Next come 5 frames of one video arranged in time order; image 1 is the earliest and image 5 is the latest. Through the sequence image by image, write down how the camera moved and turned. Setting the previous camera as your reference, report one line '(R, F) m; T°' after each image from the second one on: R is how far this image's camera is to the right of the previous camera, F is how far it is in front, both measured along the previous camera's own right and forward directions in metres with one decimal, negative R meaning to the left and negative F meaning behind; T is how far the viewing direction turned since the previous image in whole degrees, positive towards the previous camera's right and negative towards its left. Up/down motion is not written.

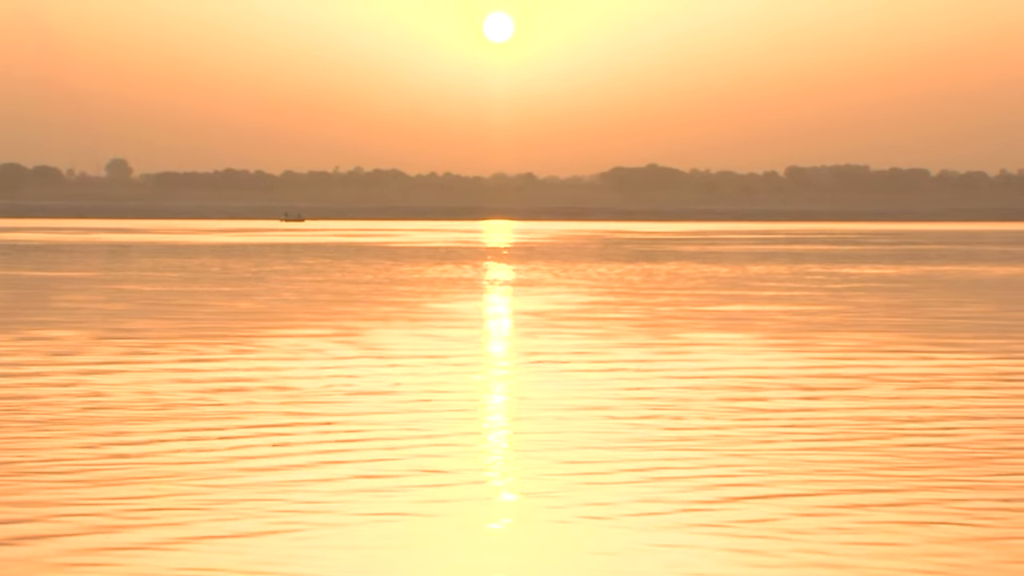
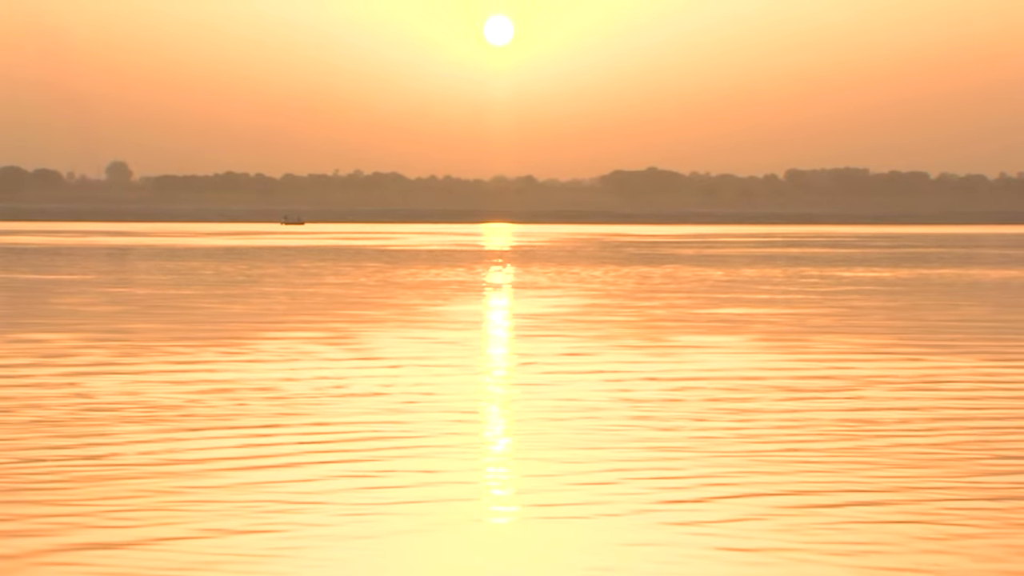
(-1.2, +2.1) m; 0°
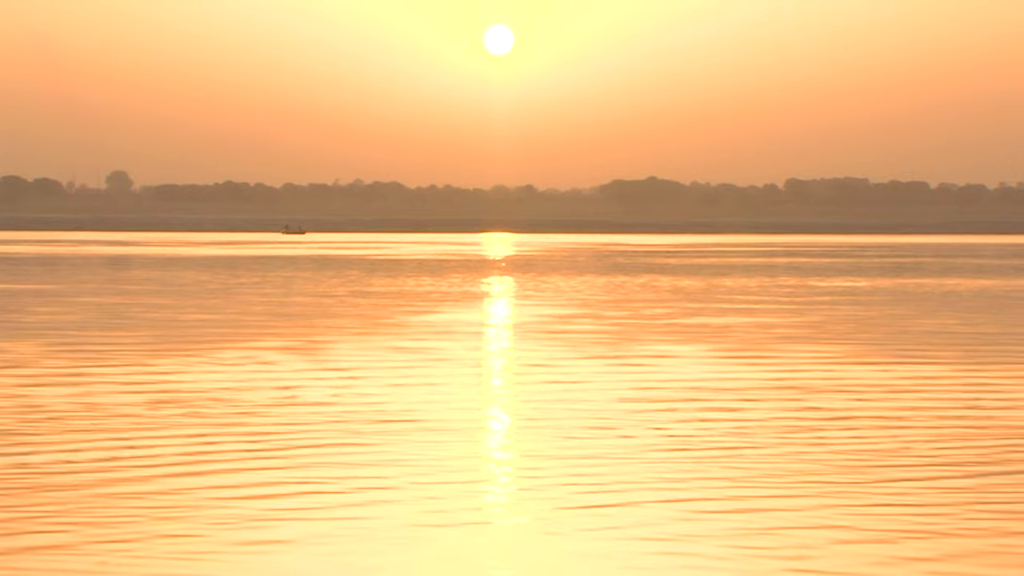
(+0.4, -3.0) m; 0°
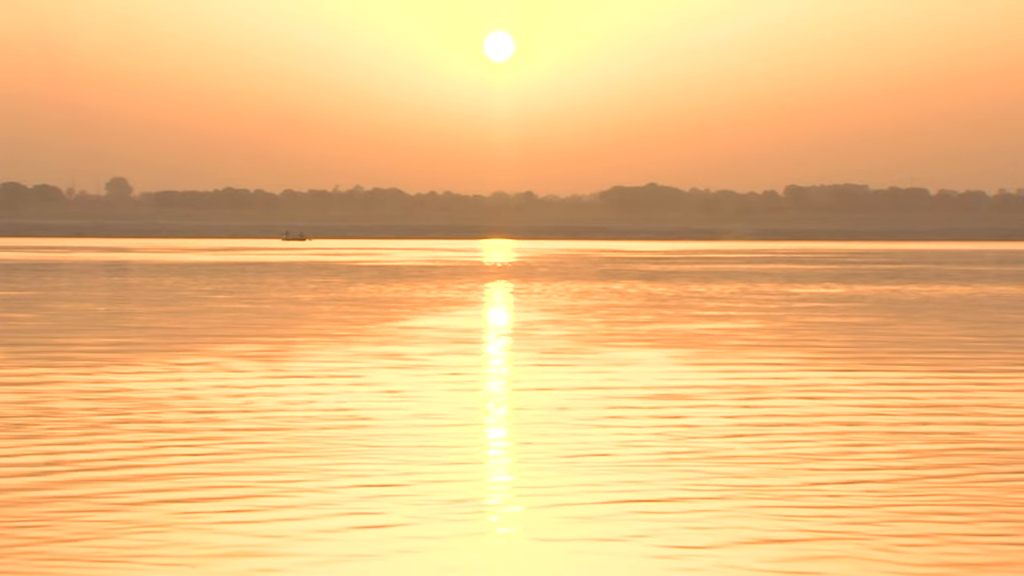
(+0.6, -1.0) m; 0°
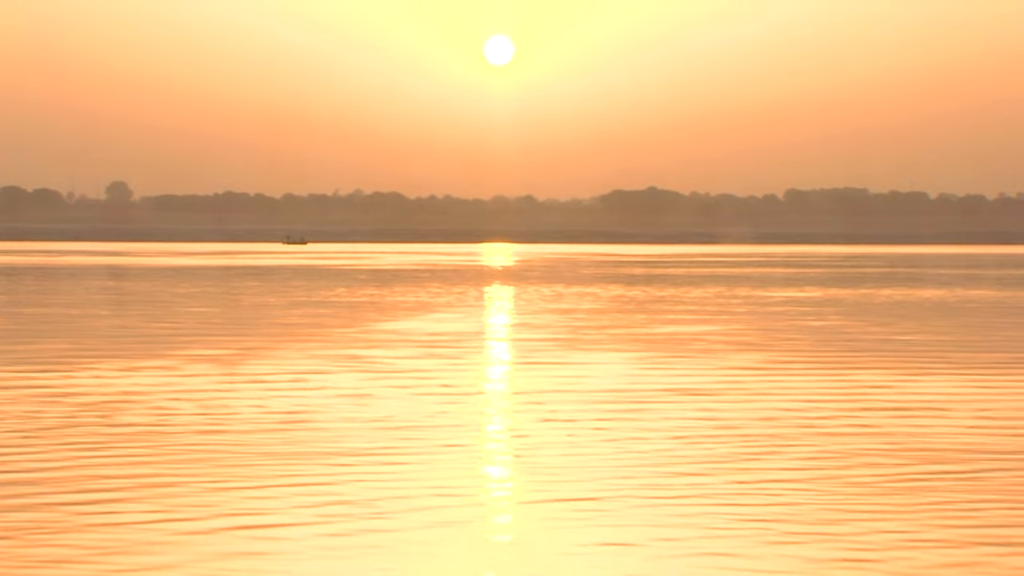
(+0.7, -0.2) m; 0°
